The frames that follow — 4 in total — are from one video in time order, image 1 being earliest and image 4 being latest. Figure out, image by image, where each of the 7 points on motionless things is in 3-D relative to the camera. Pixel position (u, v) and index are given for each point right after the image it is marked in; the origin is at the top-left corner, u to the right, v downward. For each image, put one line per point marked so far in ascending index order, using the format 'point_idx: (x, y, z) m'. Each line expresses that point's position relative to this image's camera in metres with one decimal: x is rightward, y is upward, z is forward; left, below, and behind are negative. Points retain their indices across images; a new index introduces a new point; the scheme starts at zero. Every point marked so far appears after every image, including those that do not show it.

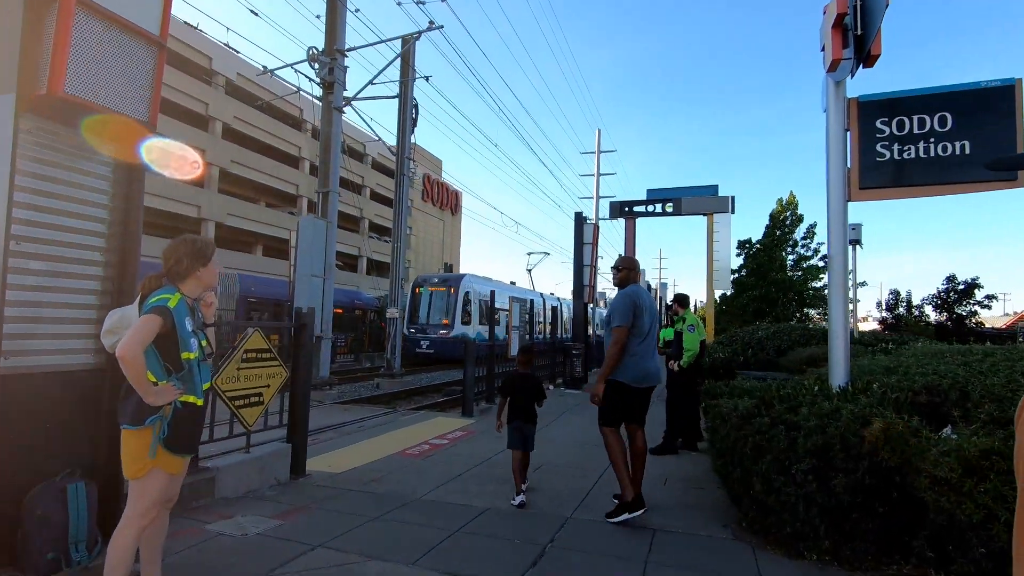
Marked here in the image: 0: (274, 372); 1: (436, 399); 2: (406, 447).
0: (-2.1, -0.8, +5.3) m
1: (-1.5, -2.3, +12.6) m
2: (-1.2, -1.9, +6.9) m
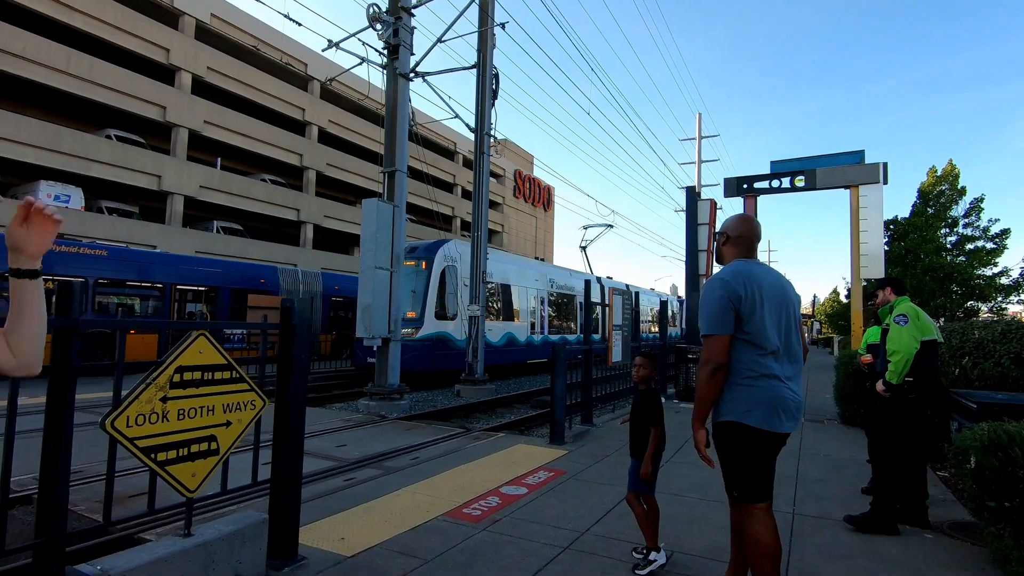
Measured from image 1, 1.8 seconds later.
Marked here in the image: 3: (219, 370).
0: (-1.5, -0.6, +3.4) m
1: (+0.2, -2.2, +10.5) m
2: (-0.4, -1.7, +4.8) m
3: (-1.6, -0.4, +3.2) m
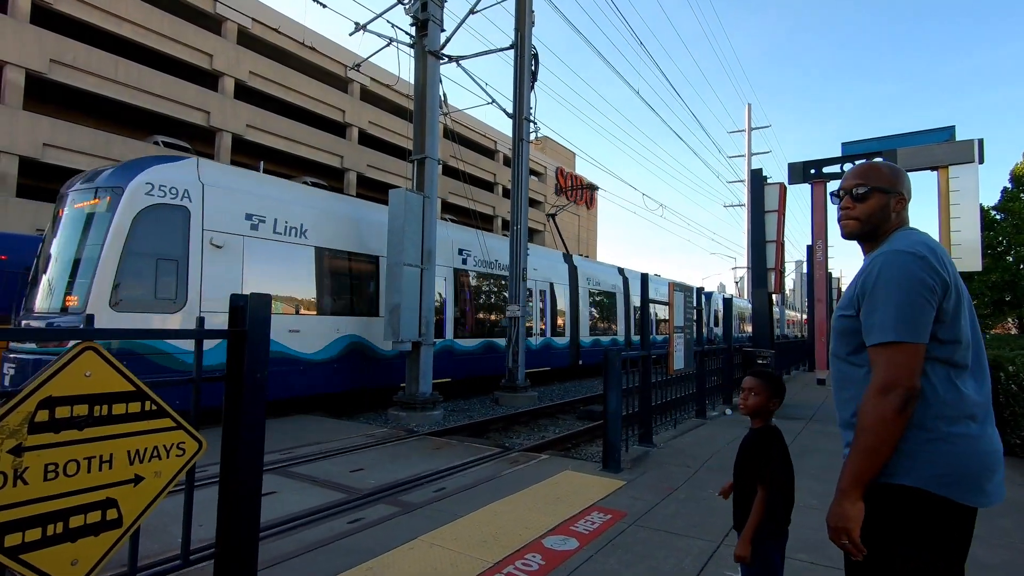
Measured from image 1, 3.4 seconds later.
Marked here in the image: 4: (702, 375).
0: (-1.3, -0.6, +2.3) m
1: (+0.9, -2.2, +9.3) m
2: (-0.1, -1.7, +3.7) m
3: (-1.4, -0.4, +2.2) m
4: (+2.8, -1.3, +8.9) m
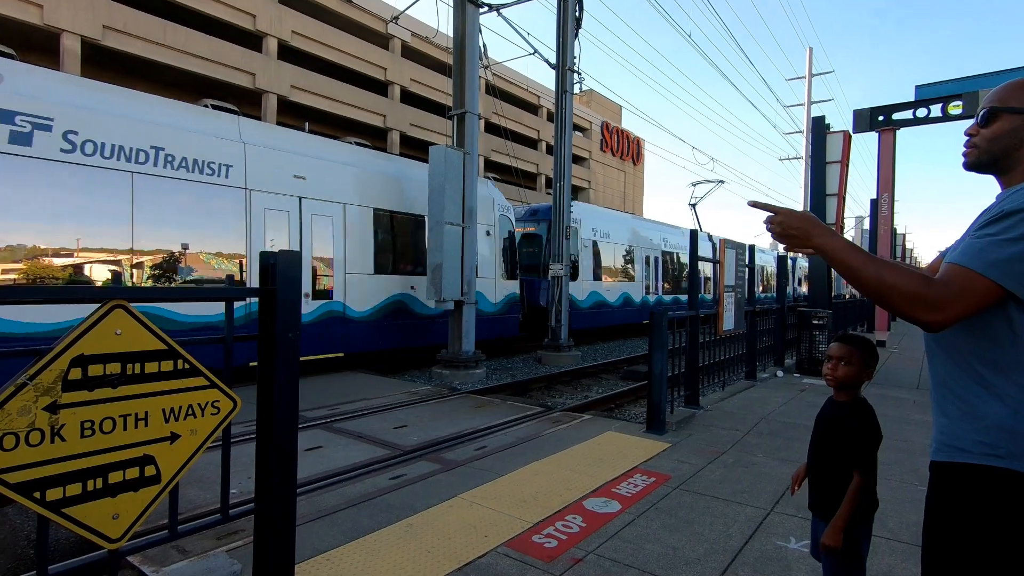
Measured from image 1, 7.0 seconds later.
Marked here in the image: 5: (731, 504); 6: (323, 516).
0: (-1.2, -0.4, +2.3) m
1: (+1.6, -1.5, +9.2) m
2: (+0.1, -1.4, +3.6) m
3: (-1.3, -0.3, +2.1) m
4: (+3.5, -0.7, +8.6) m
5: (+1.4, -1.4, +4.0) m
6: (-1.2, -1.4, +3.8) m
